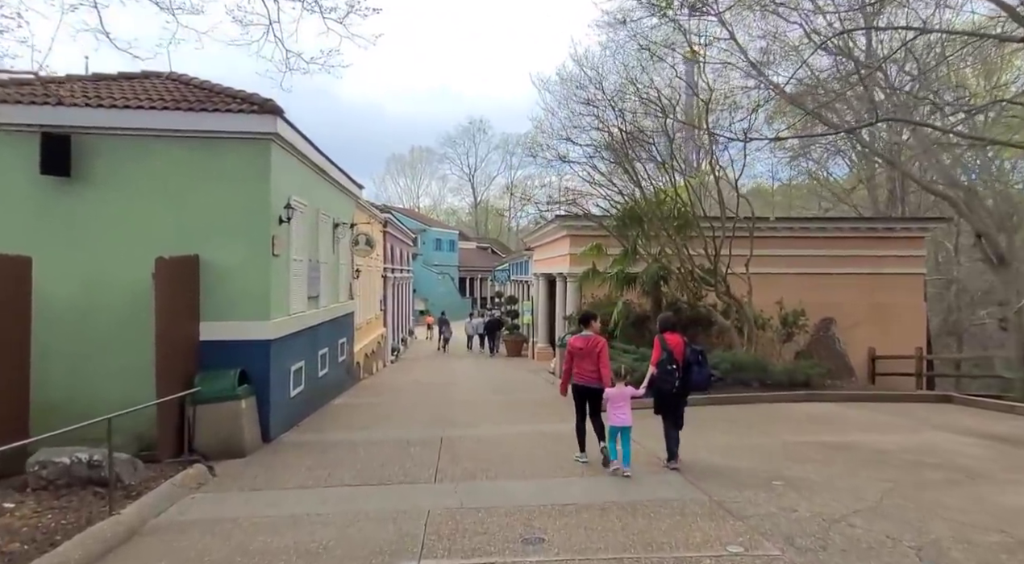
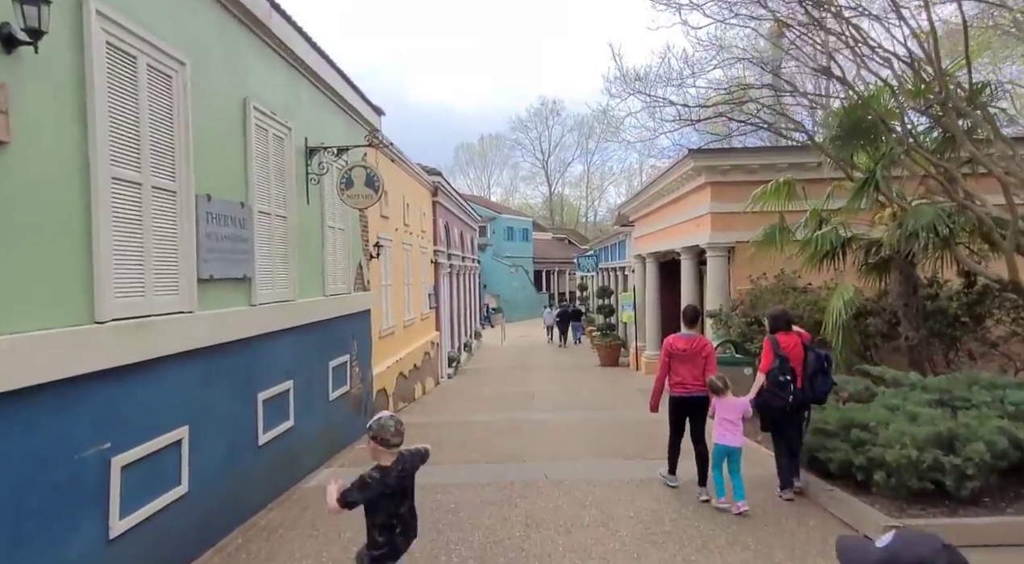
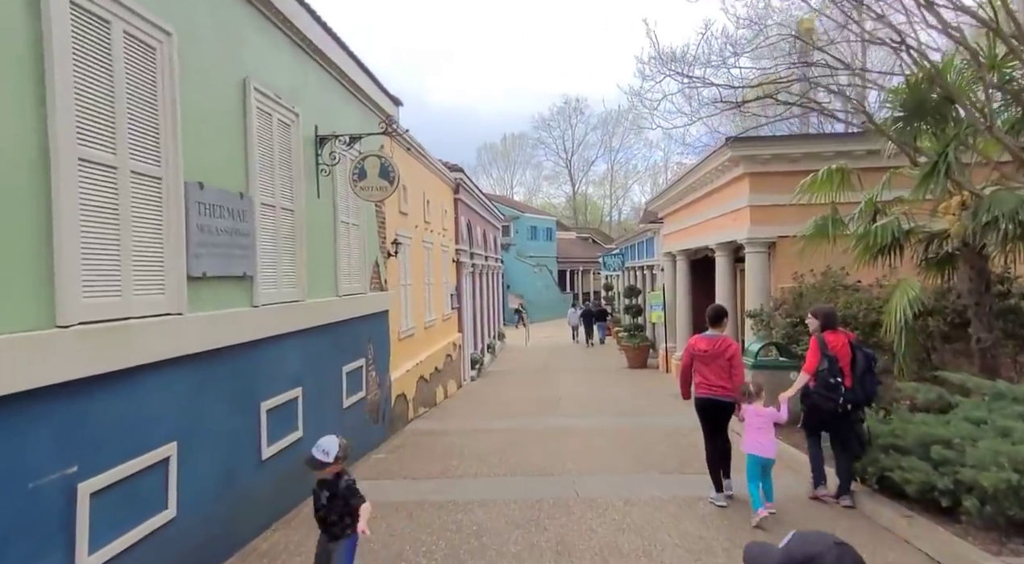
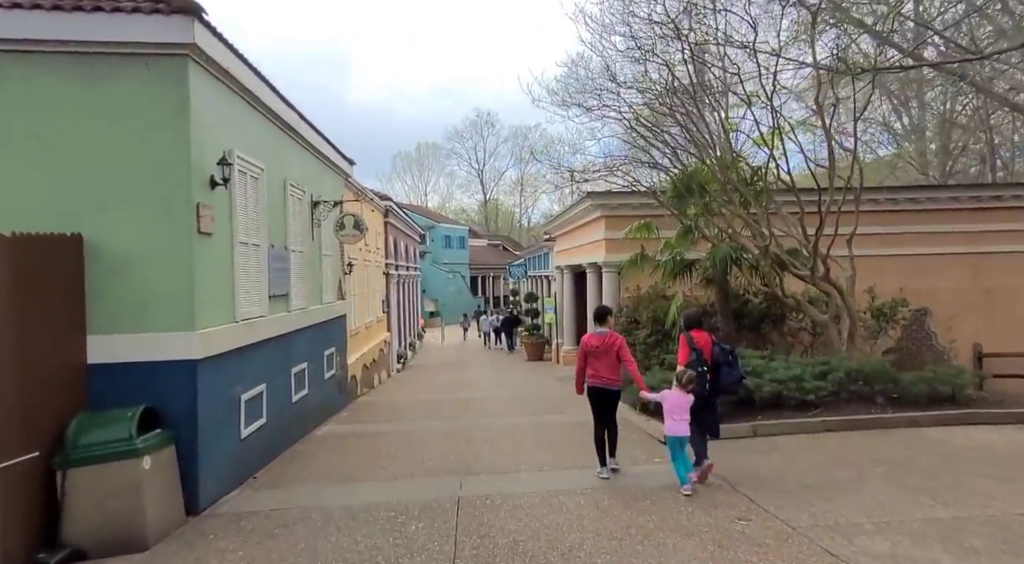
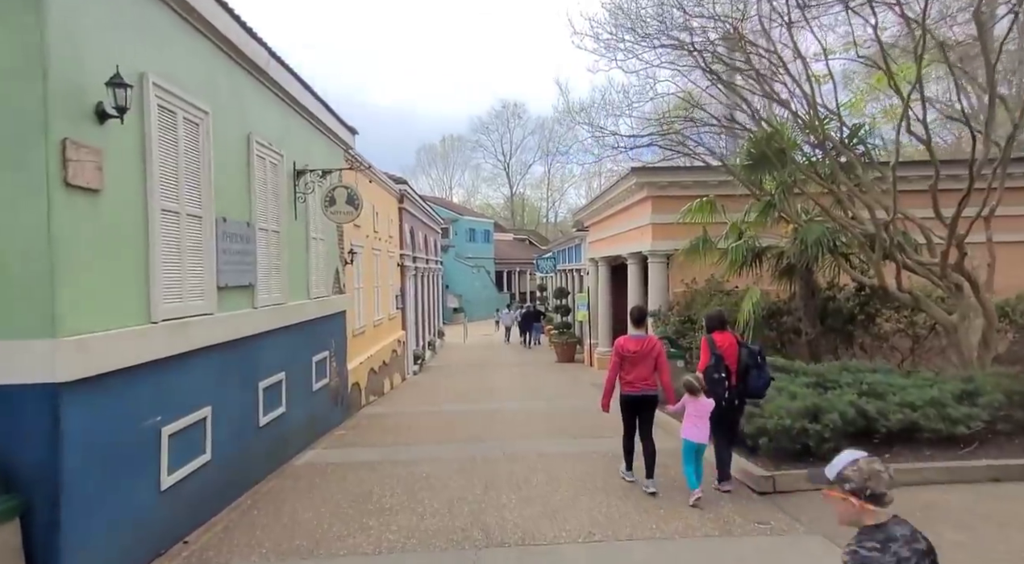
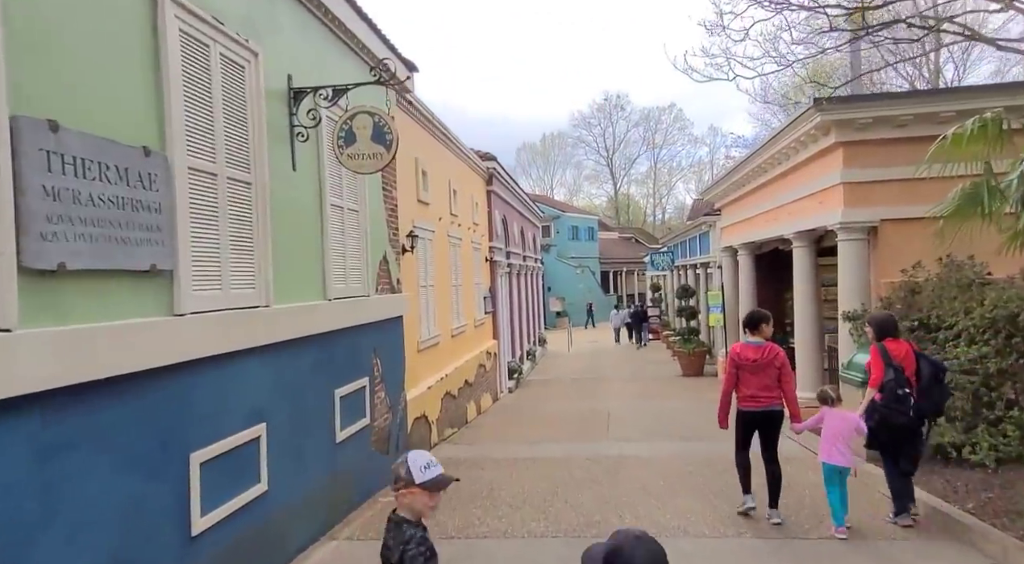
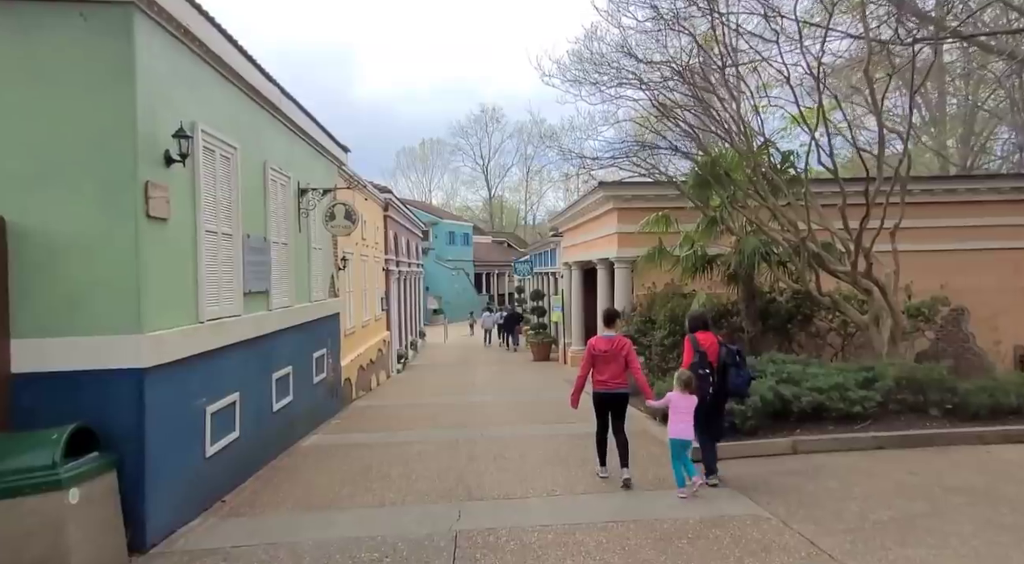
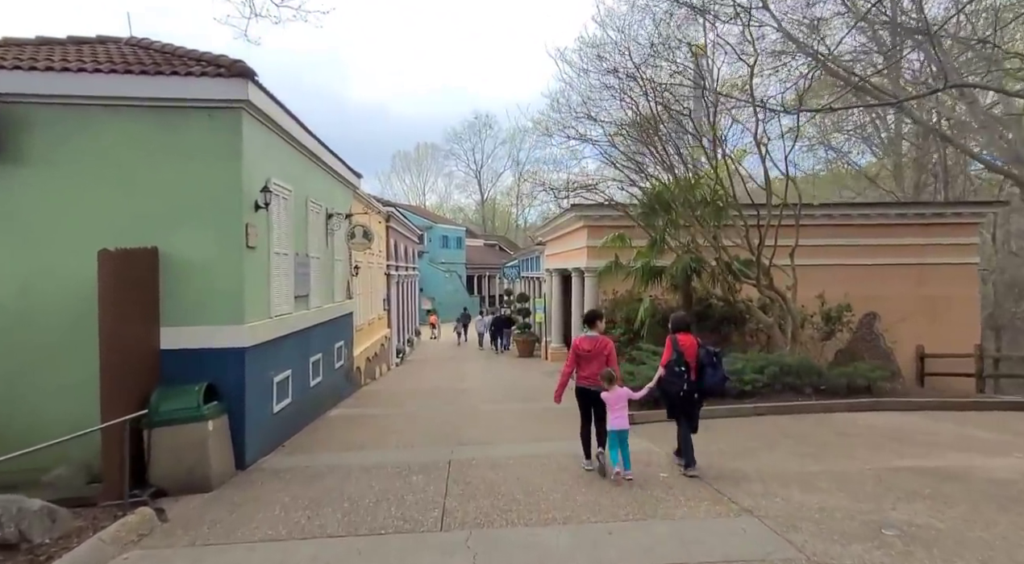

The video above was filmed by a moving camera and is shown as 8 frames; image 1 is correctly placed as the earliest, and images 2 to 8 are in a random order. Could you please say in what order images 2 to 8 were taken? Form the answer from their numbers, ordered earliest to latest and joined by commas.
8, 4, 7, 5, 2, 3, 6
